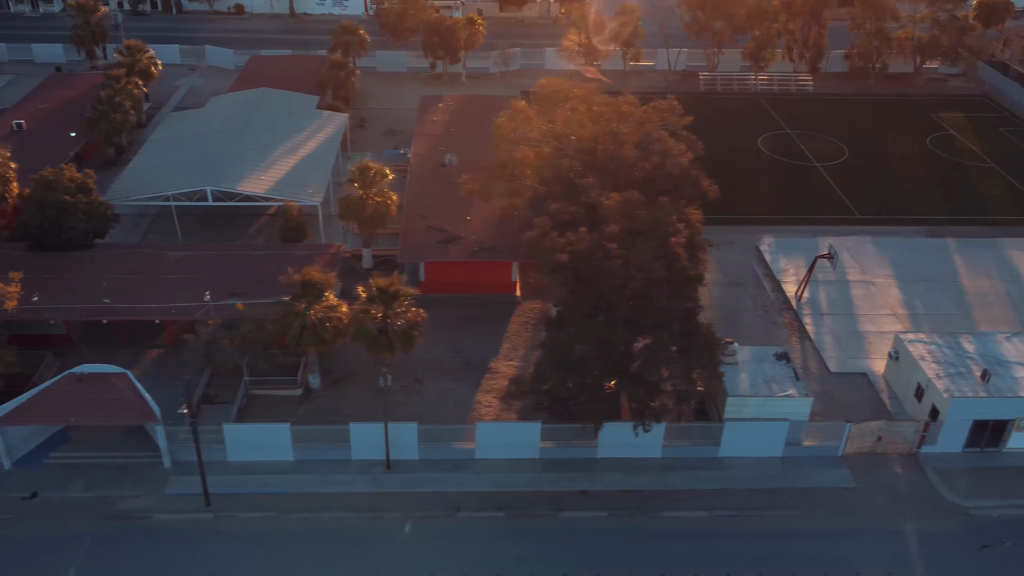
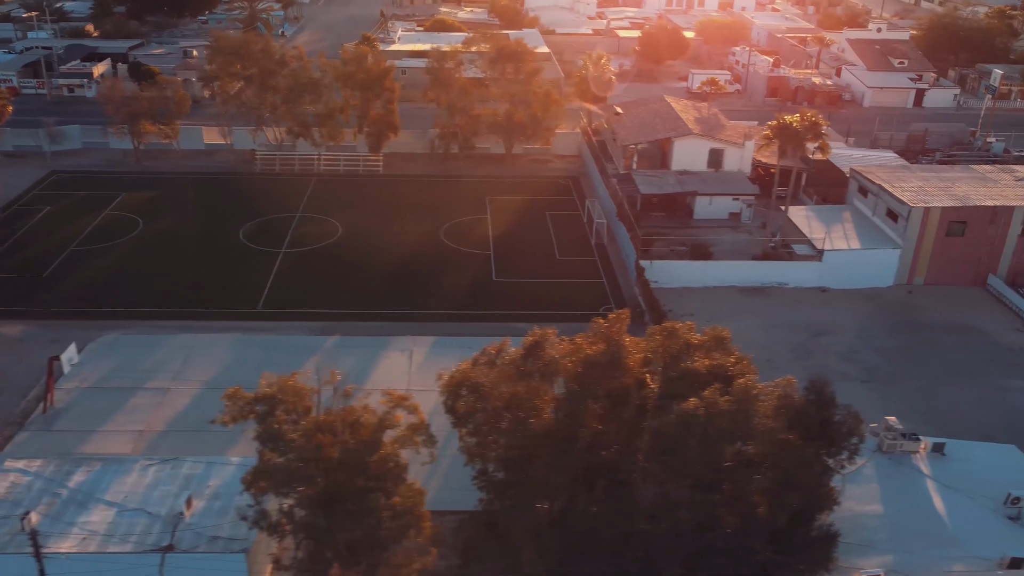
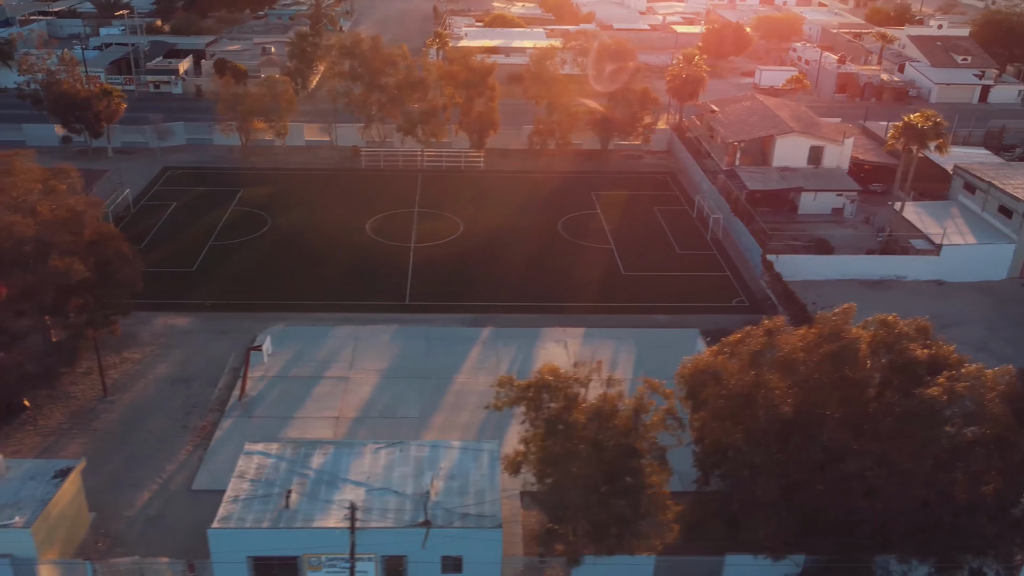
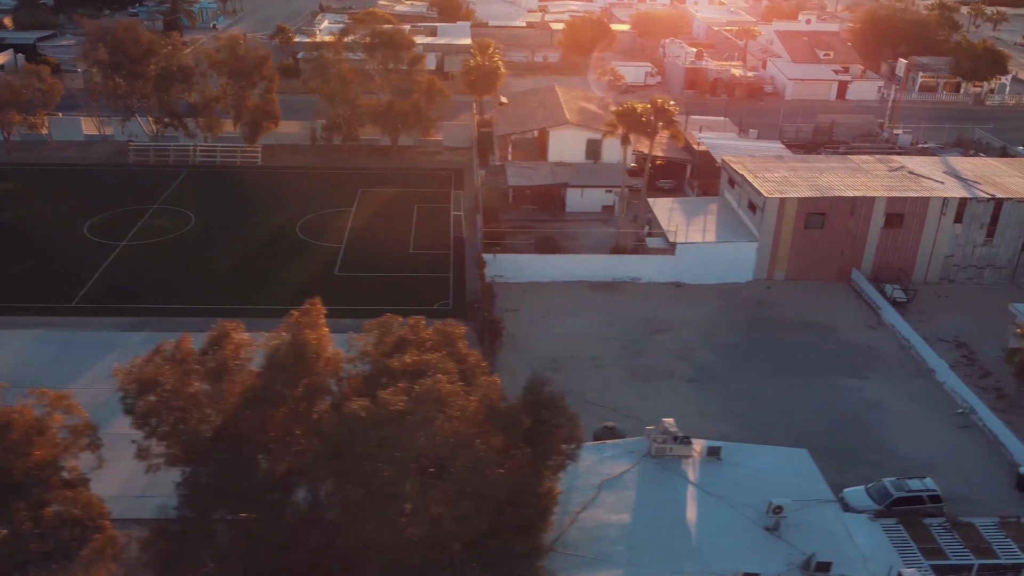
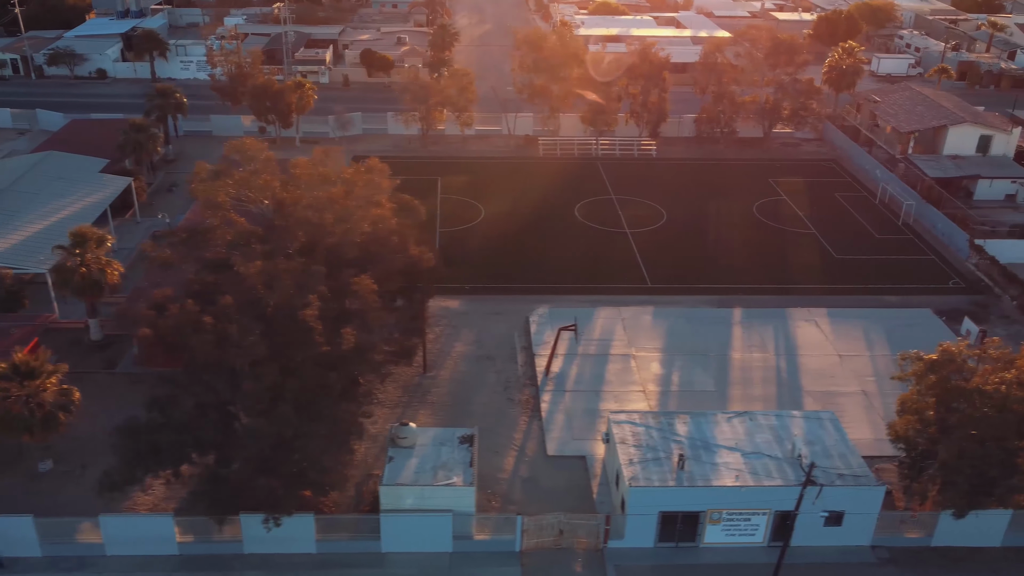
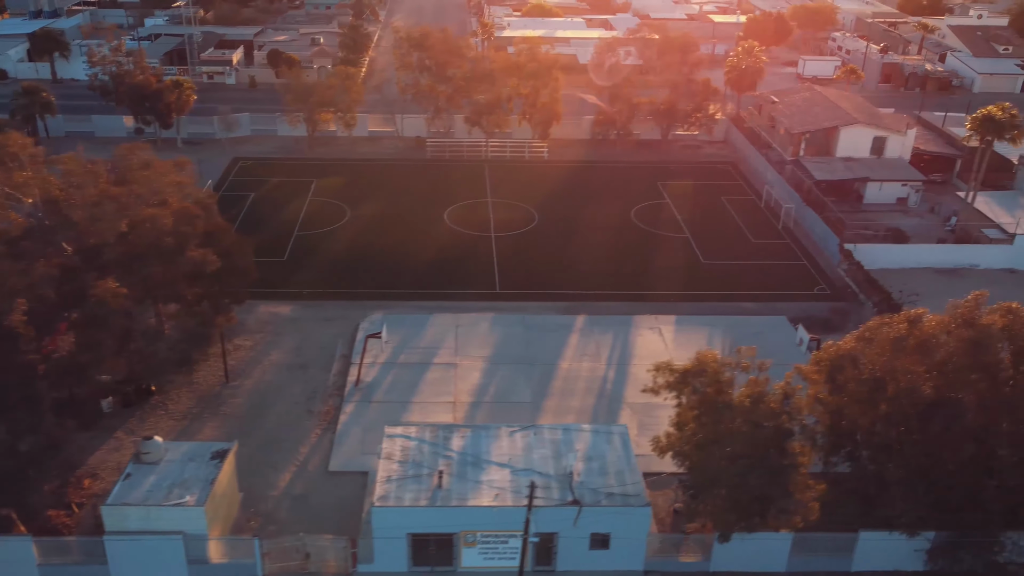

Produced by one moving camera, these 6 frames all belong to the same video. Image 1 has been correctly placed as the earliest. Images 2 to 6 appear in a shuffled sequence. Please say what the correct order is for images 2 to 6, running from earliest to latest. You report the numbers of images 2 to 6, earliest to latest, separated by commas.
5, 6, 3, 2, 4
